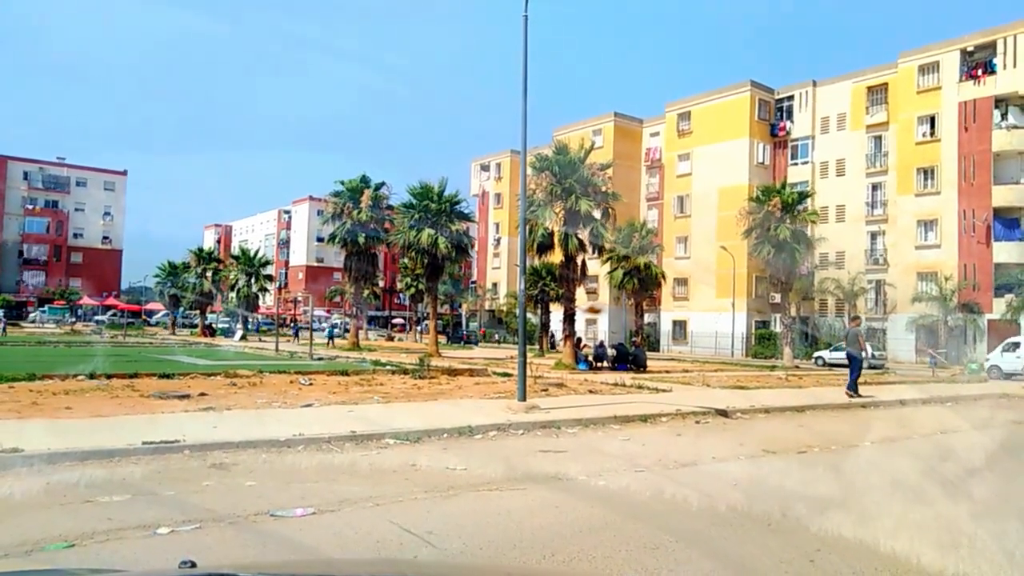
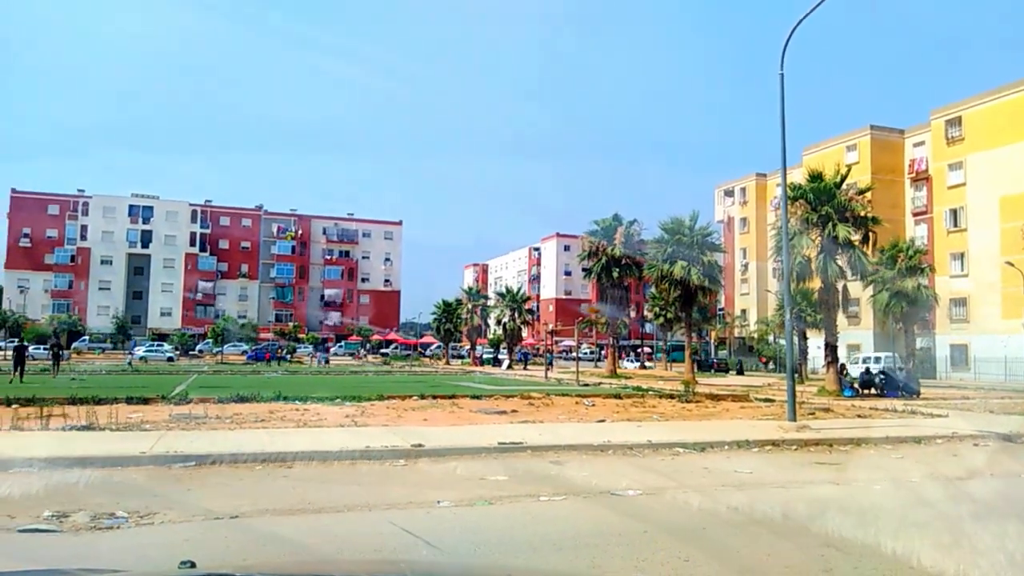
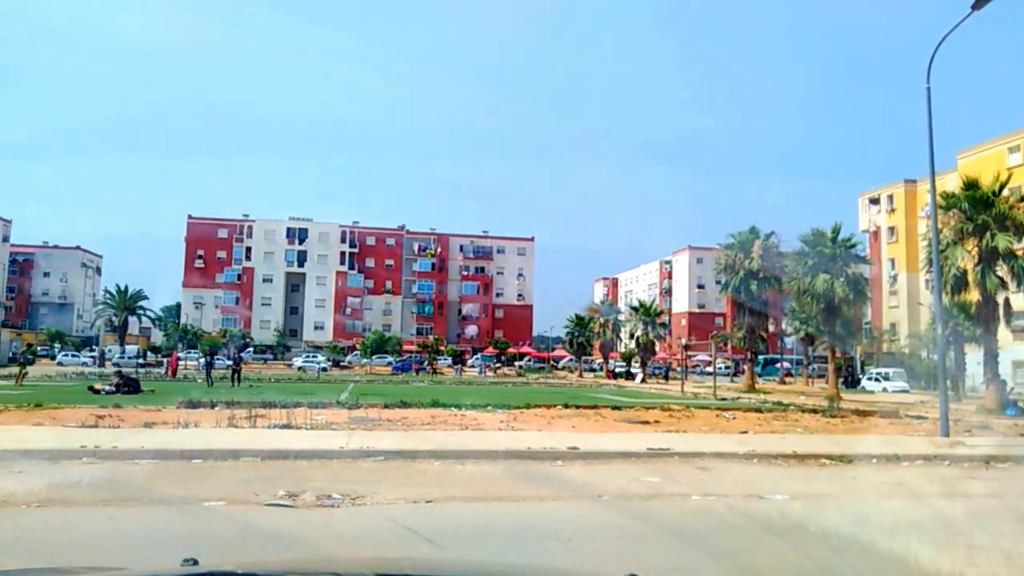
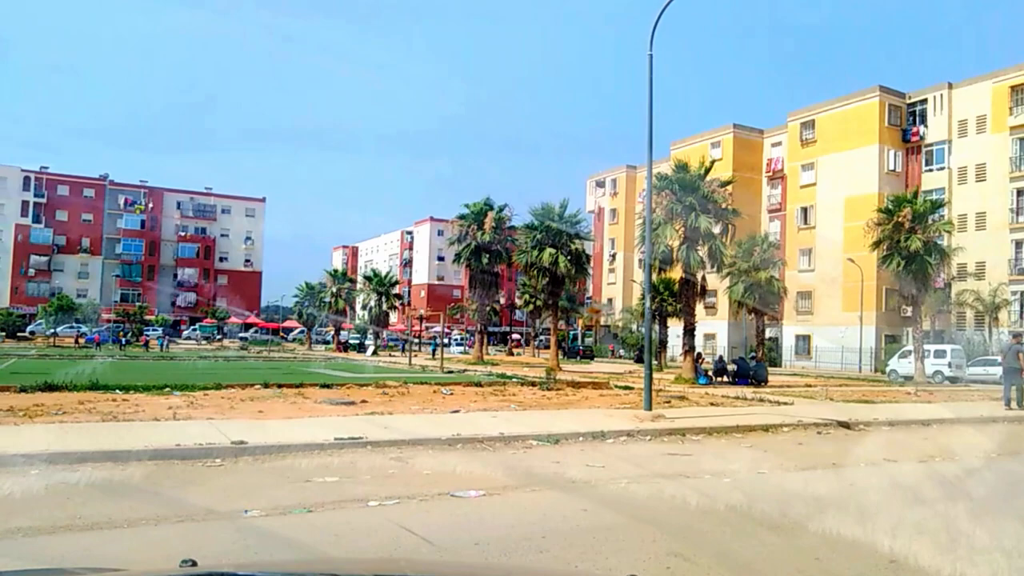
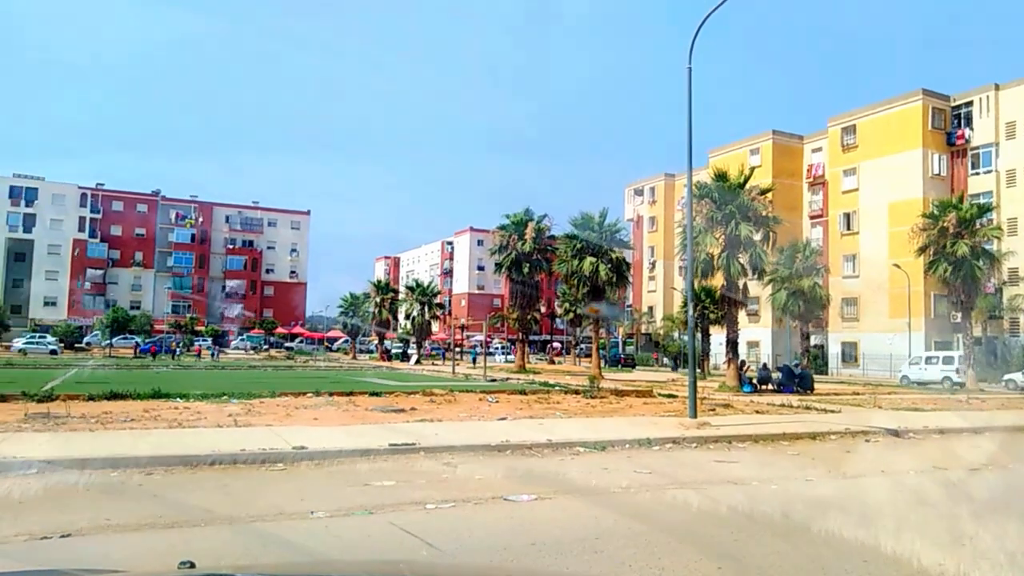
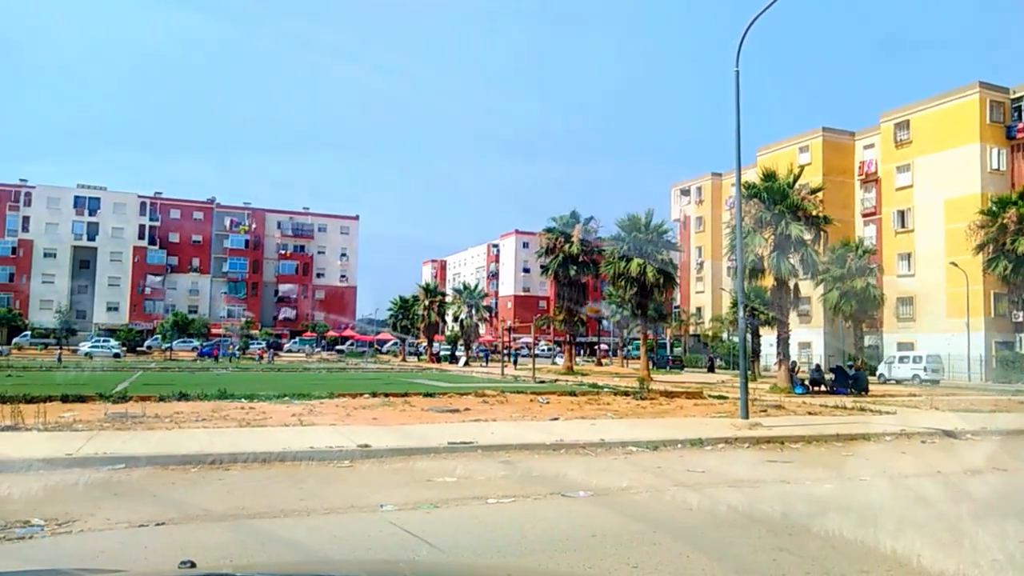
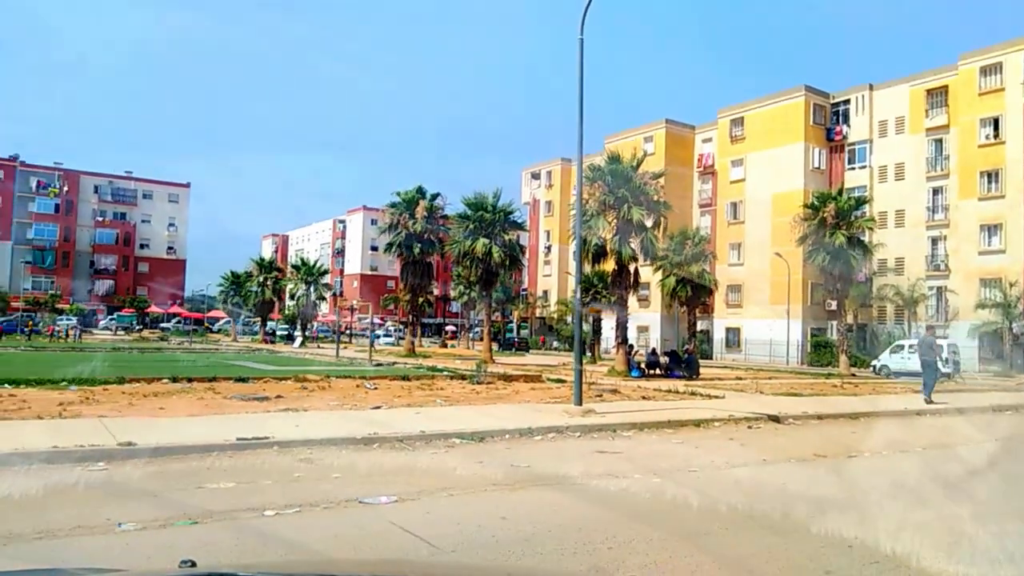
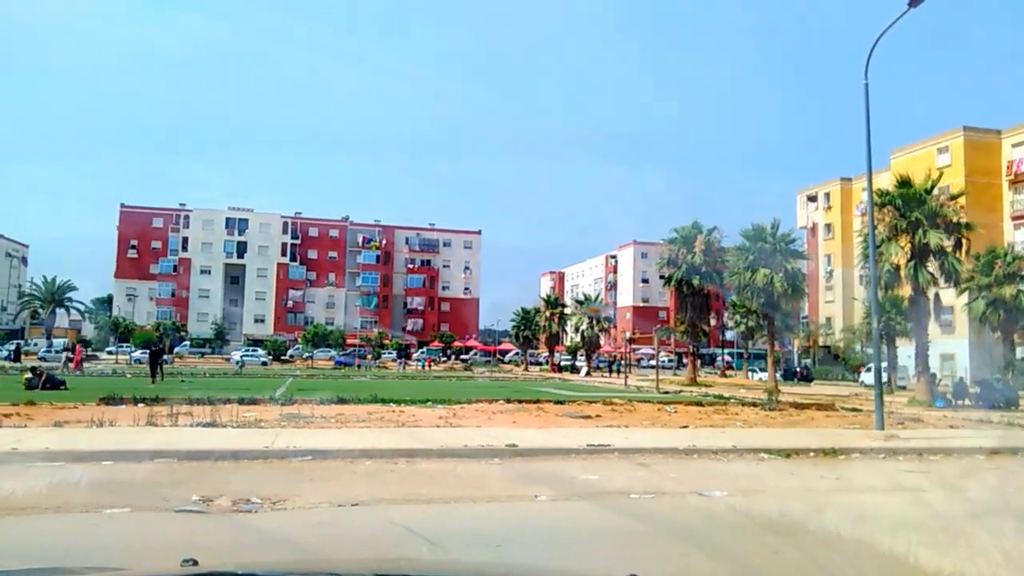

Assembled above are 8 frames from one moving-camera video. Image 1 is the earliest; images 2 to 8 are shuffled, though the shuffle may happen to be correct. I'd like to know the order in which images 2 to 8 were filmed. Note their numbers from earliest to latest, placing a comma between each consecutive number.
7, 4, 5, 6, 2, 8, 3
